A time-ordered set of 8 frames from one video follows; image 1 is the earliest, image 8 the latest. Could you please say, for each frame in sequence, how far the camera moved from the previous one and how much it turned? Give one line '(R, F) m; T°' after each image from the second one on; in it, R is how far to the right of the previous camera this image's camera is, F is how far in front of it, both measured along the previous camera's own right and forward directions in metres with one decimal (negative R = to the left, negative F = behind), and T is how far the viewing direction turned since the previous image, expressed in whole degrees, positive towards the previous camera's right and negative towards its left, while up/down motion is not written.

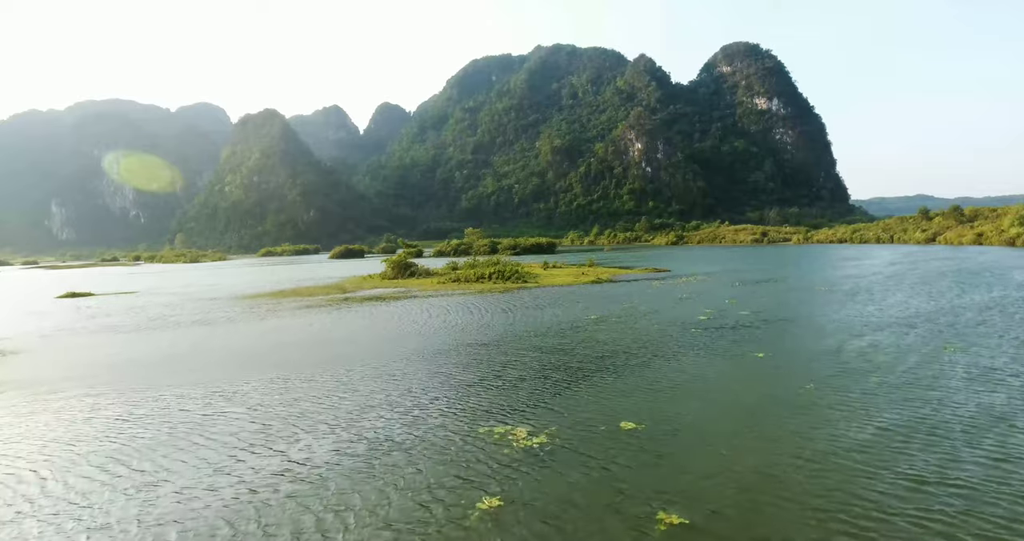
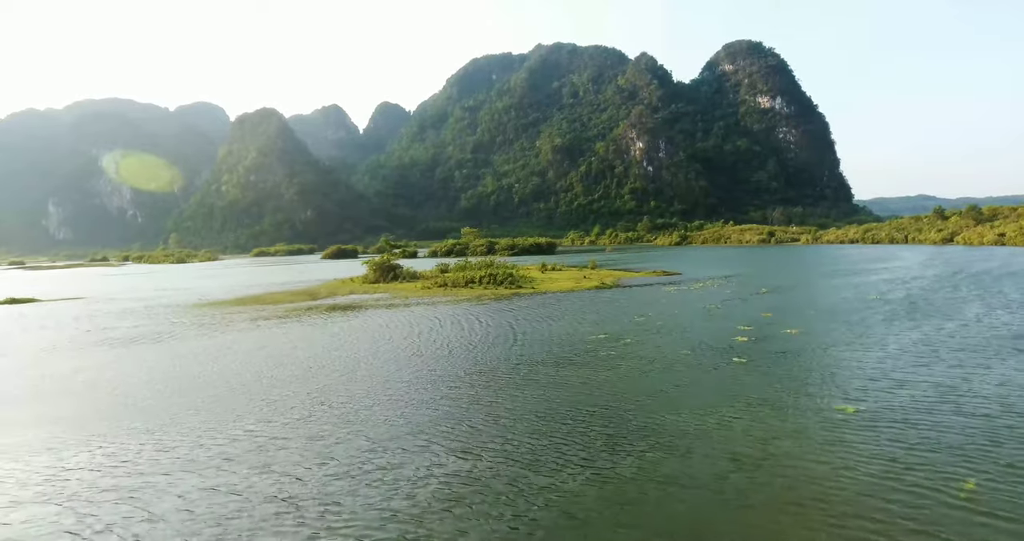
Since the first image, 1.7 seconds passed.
(+0.4, +5.4) m; 0°
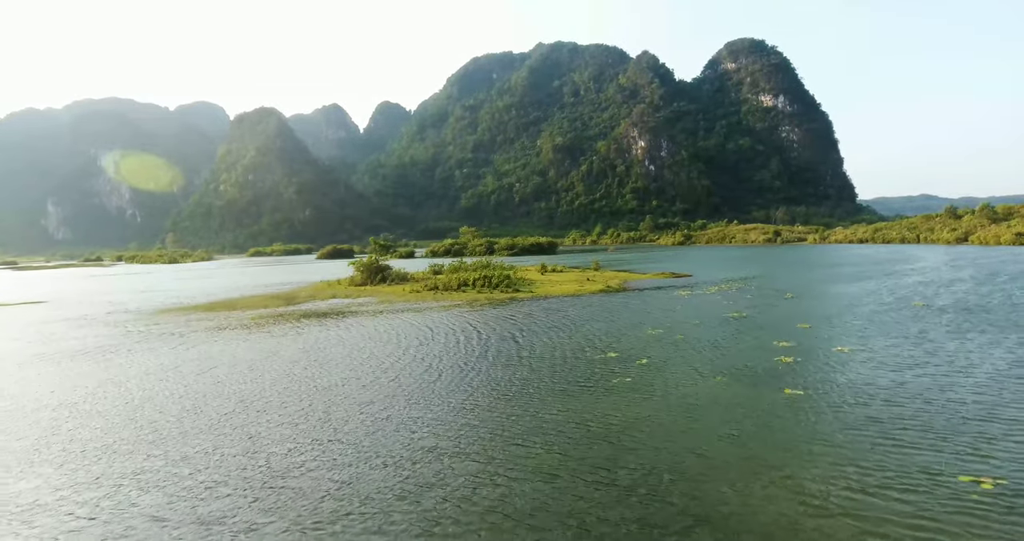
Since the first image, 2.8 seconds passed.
(+0.2, +3.7) m; 0°
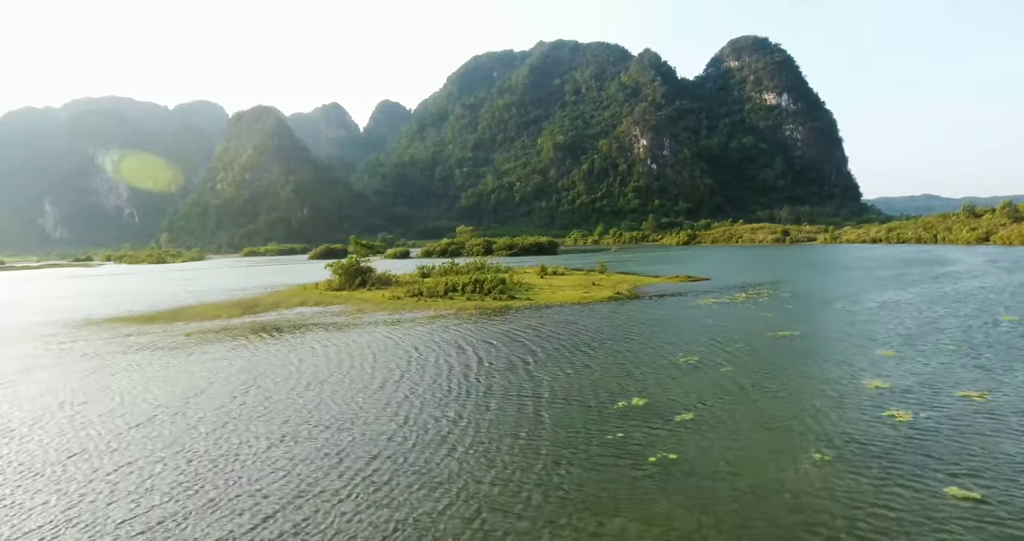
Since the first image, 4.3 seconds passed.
(+0.3, +5.2) m; 0°
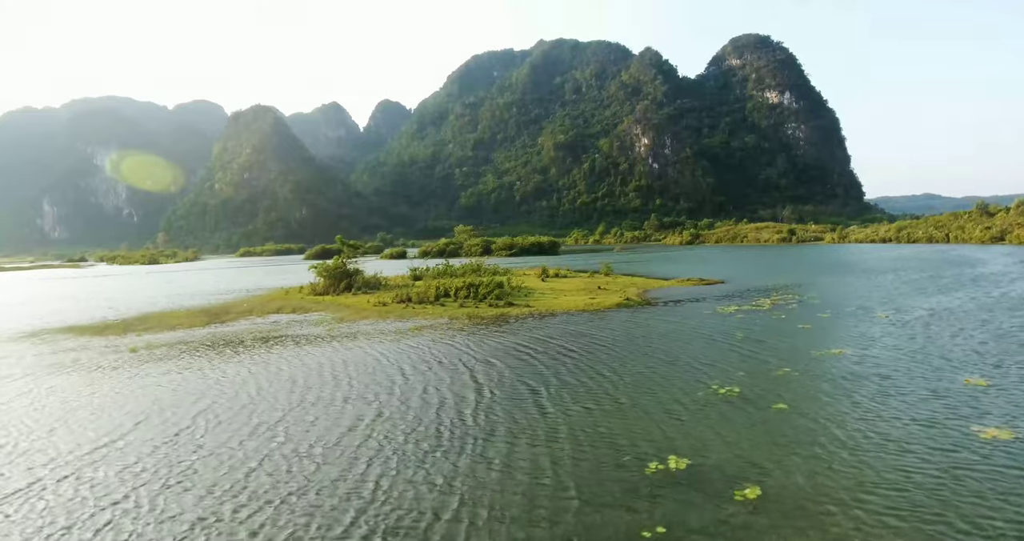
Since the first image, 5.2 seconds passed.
(+0.1, +3.3) m; 0°
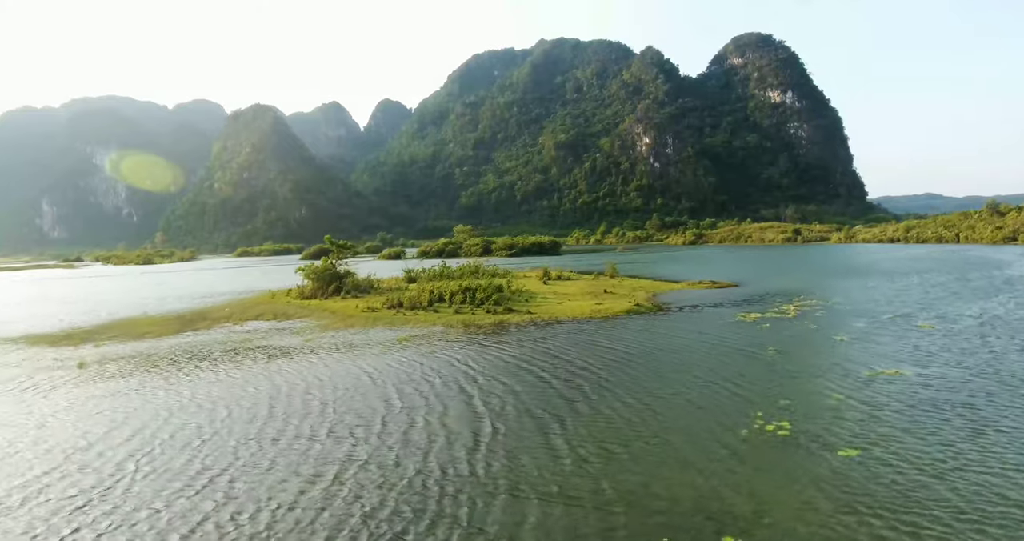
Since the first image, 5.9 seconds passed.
(0.0, +2.5) m; 0°
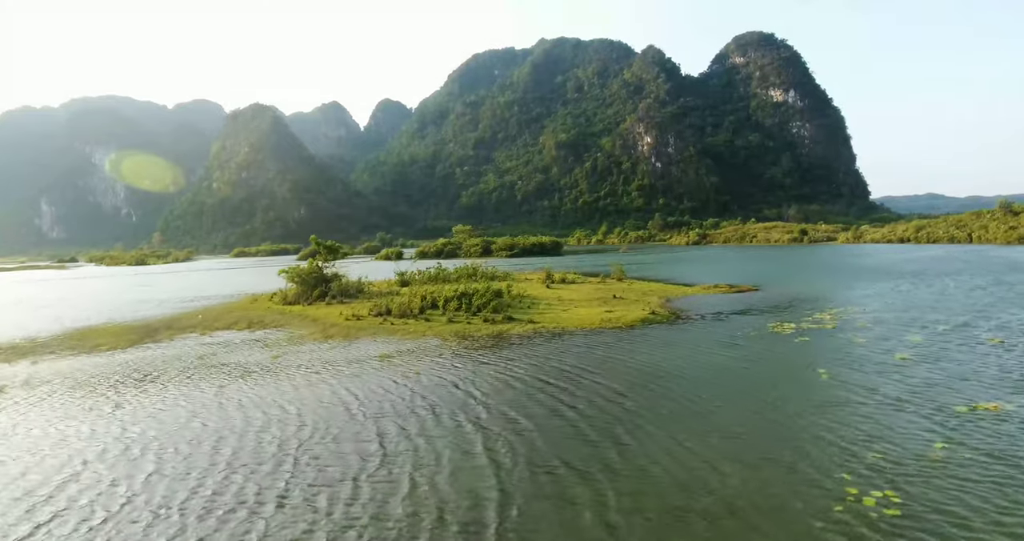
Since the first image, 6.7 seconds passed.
(0.0, +2.9) m; 0°
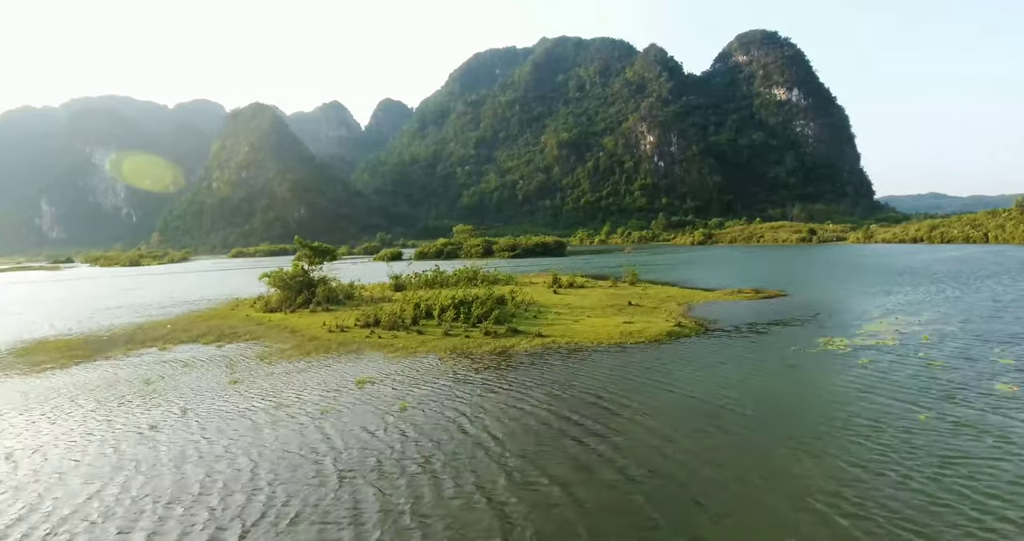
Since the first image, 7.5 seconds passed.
(-0.2, +3.1) m; 0°
